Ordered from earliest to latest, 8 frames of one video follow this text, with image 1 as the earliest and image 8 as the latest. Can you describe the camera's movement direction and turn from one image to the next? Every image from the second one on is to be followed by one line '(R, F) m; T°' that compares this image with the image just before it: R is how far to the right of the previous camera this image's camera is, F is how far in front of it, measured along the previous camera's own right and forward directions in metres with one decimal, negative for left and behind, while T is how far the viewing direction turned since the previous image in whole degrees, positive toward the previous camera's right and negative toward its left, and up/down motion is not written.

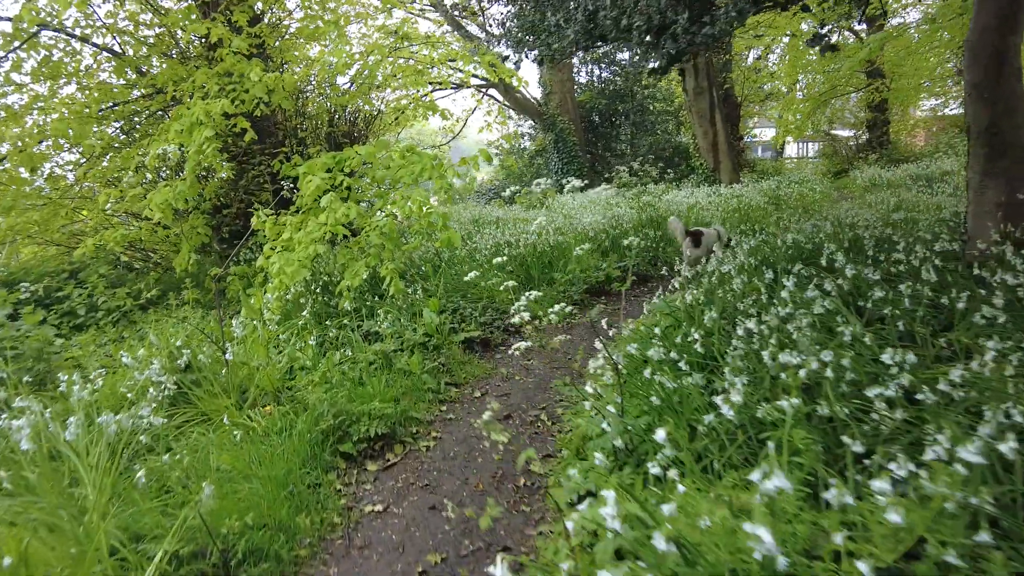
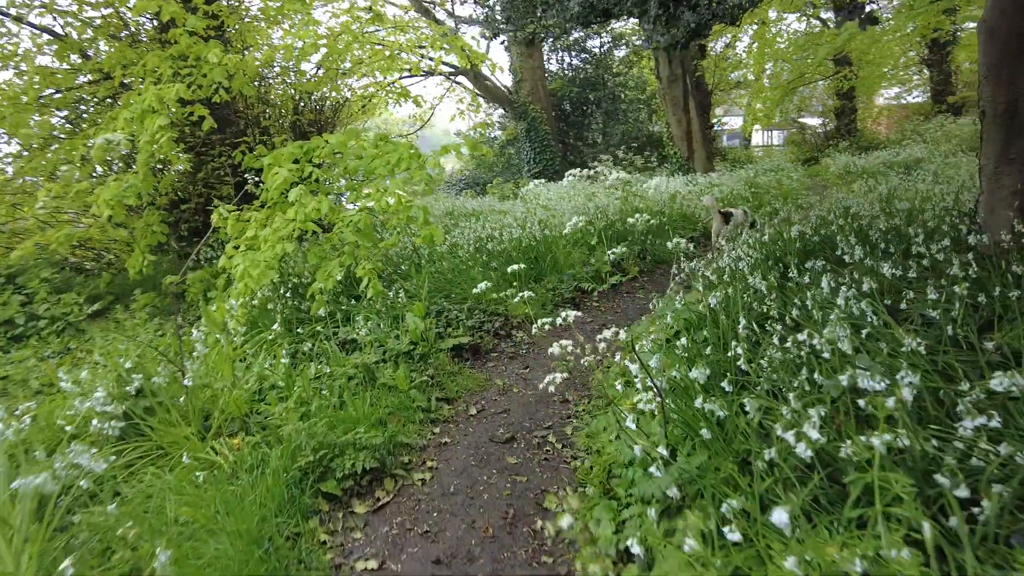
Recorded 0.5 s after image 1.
(-0.2, +0.4) m; +3°
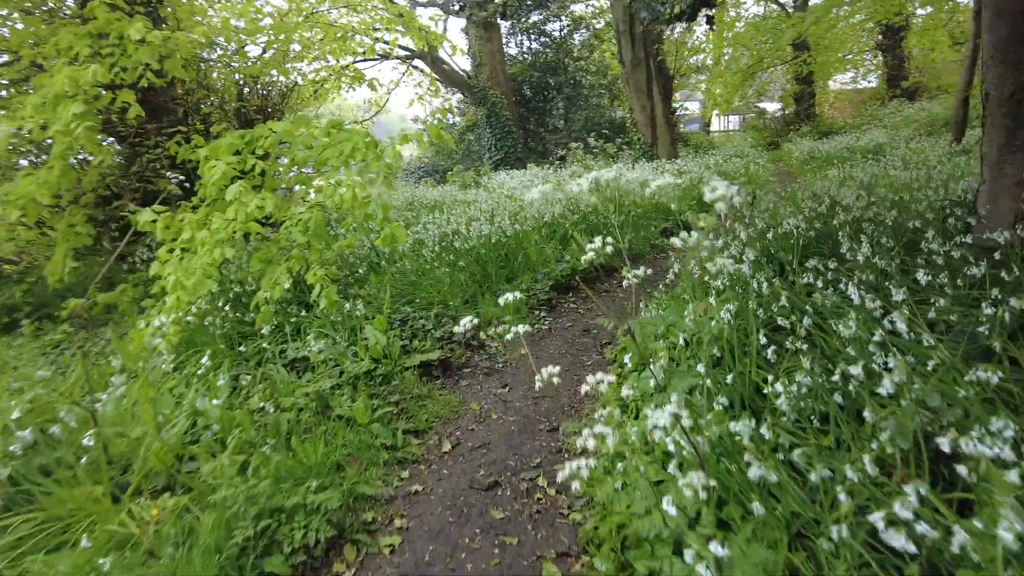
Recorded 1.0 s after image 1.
(-0.1, +0.5) m; +3°
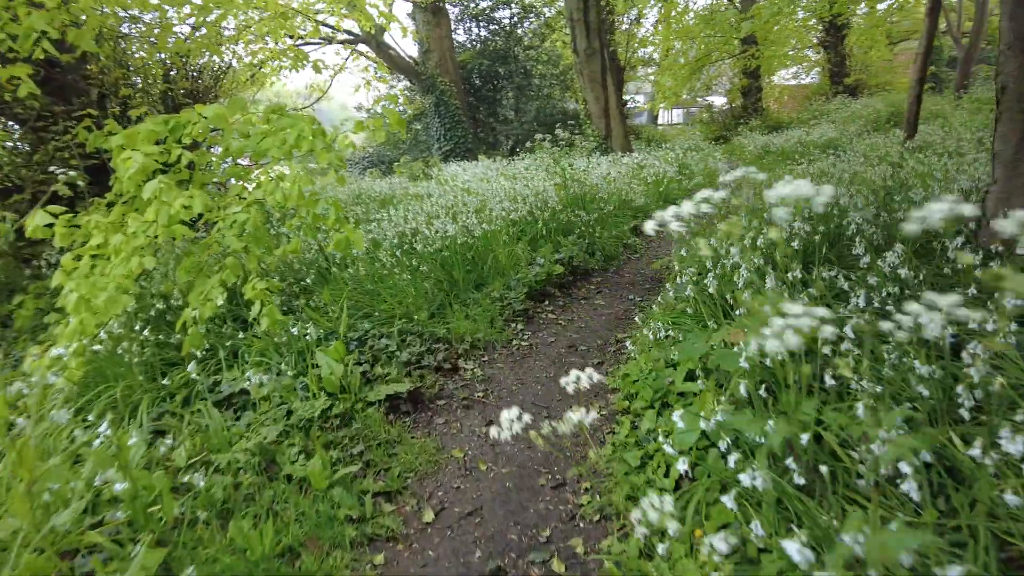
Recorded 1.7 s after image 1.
(-0.2, +0.6) m; +5°
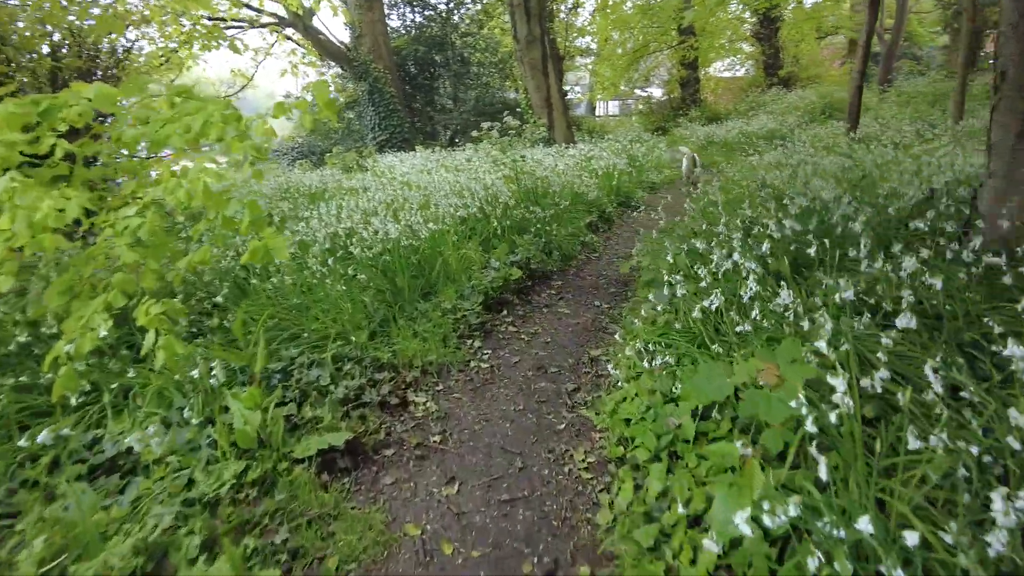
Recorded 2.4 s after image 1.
(-0.1, +0.7) m; +5°
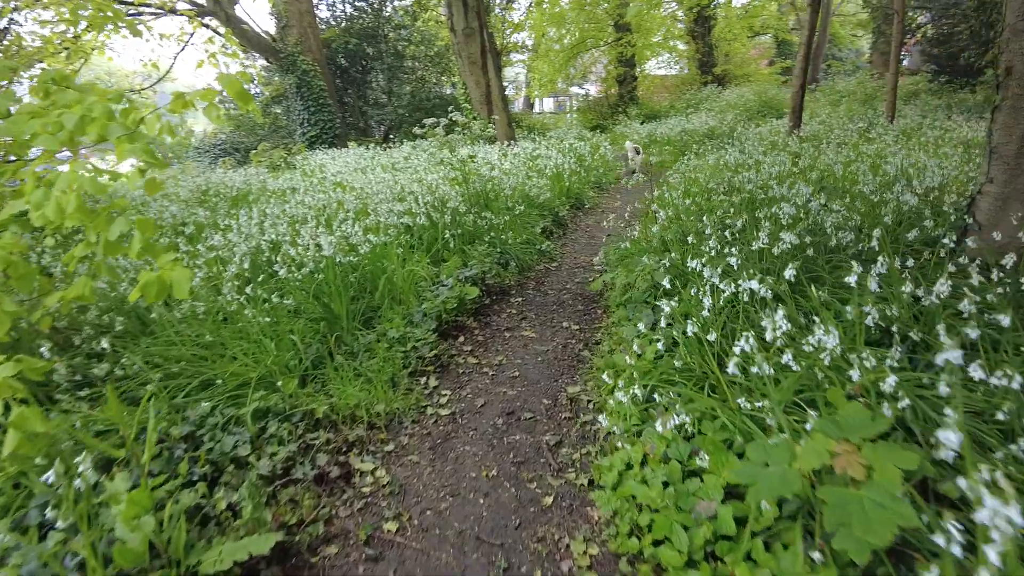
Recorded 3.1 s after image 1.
(-0.1, +0.6) m; +5°
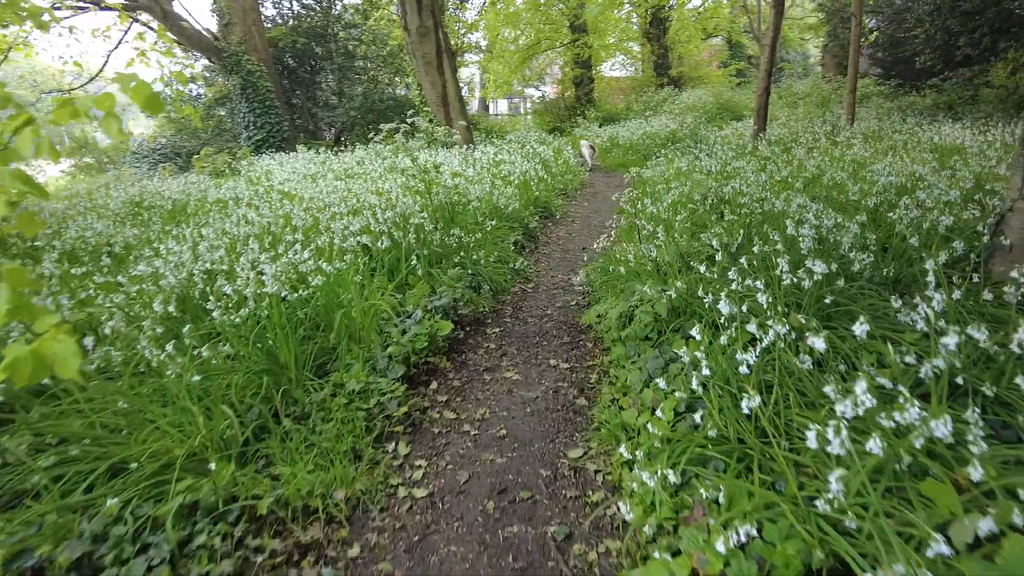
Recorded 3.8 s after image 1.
(-0.1, +0.6) m; +4°
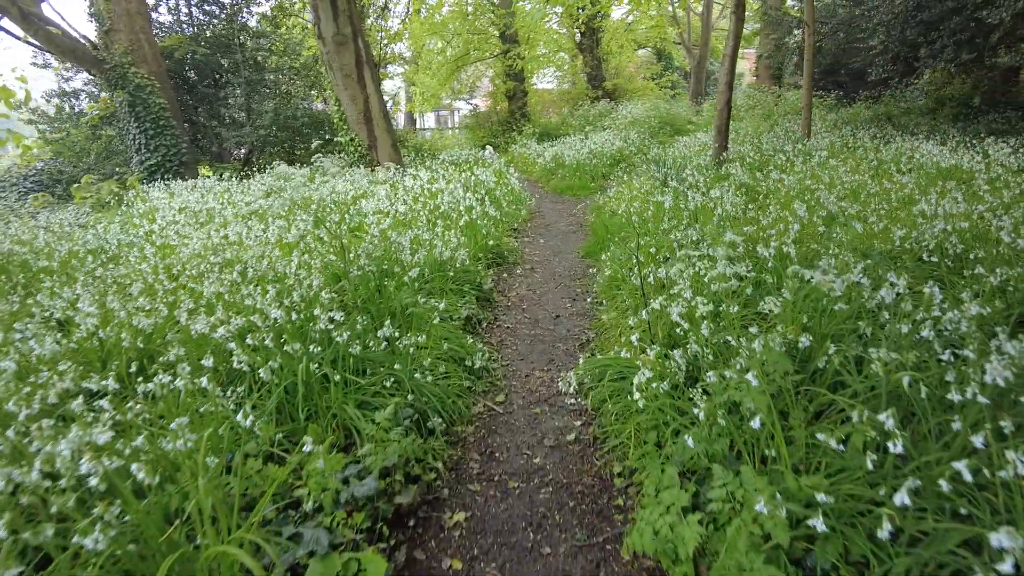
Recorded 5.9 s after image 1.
(-0.1, +1.7) m; +6°
